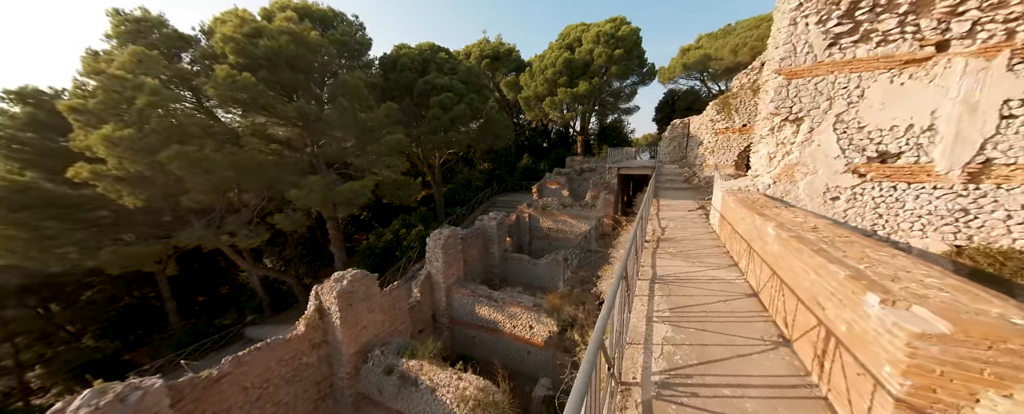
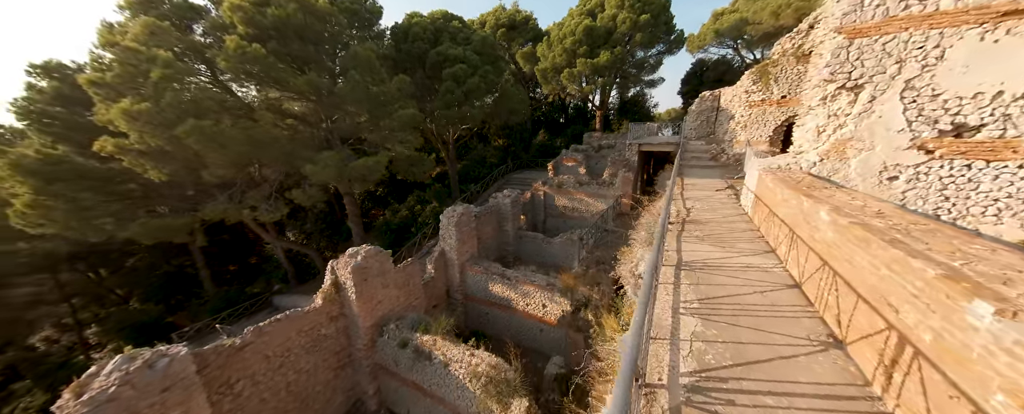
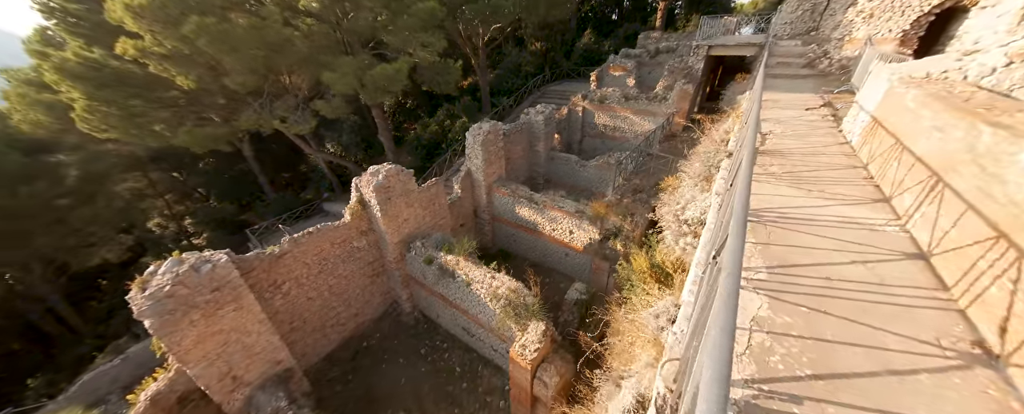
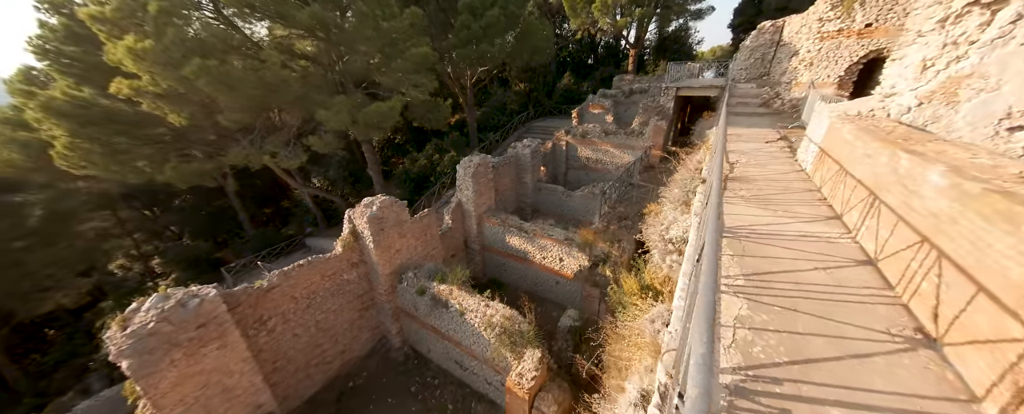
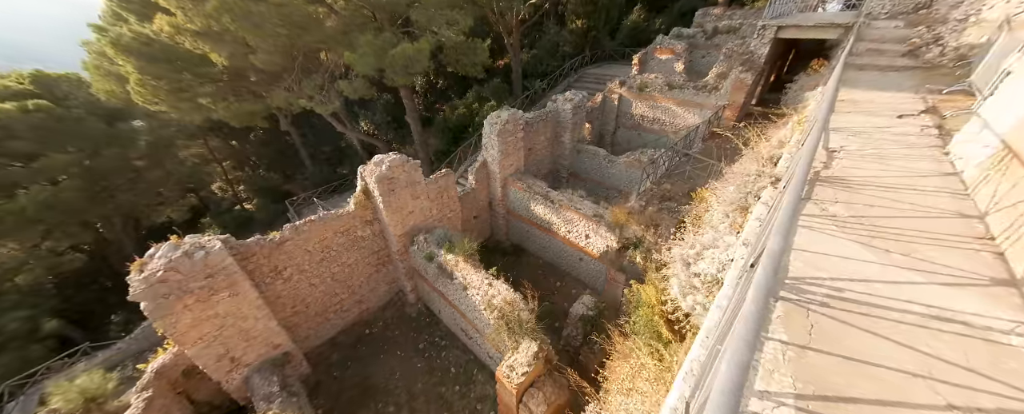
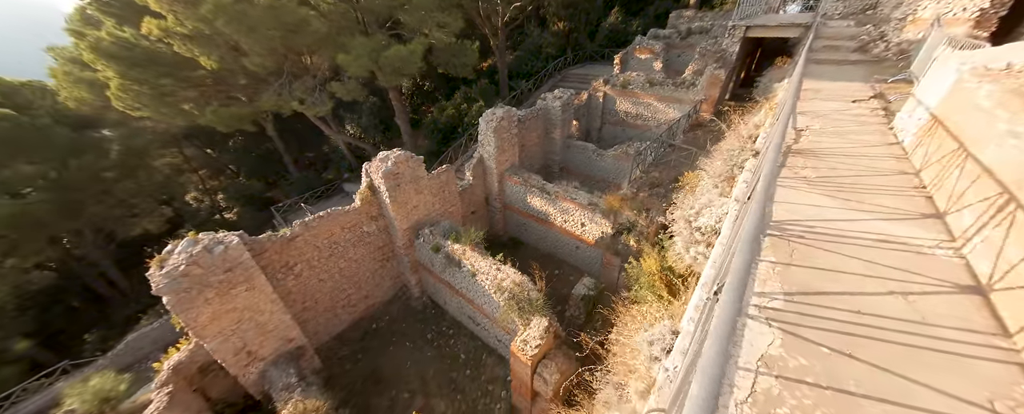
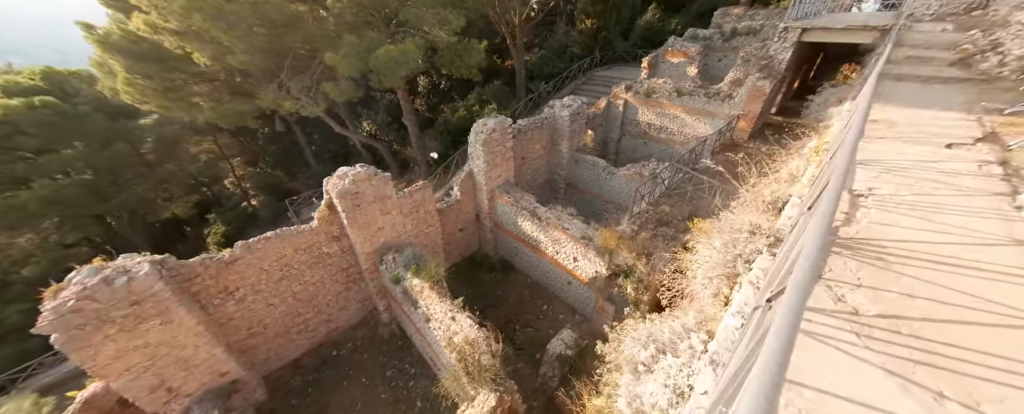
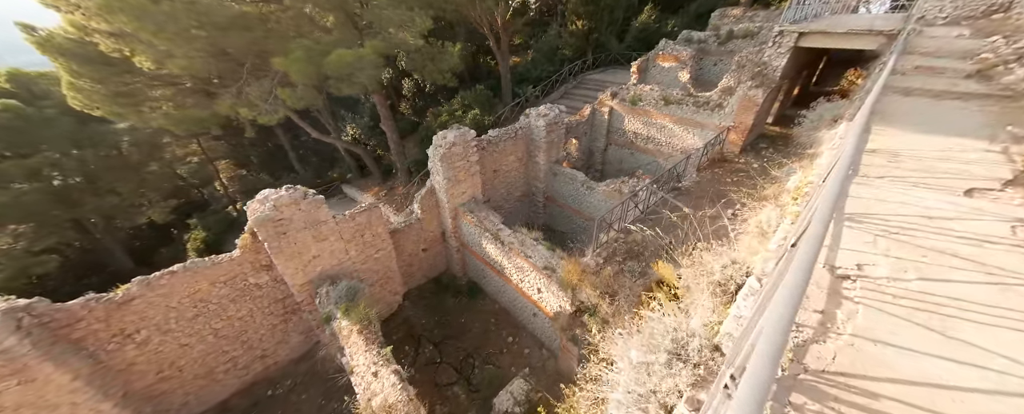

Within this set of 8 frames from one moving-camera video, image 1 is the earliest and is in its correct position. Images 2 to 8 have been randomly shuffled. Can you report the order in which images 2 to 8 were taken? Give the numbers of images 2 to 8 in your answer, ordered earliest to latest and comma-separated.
2, 4, 3, 6, 5, 7, 8
